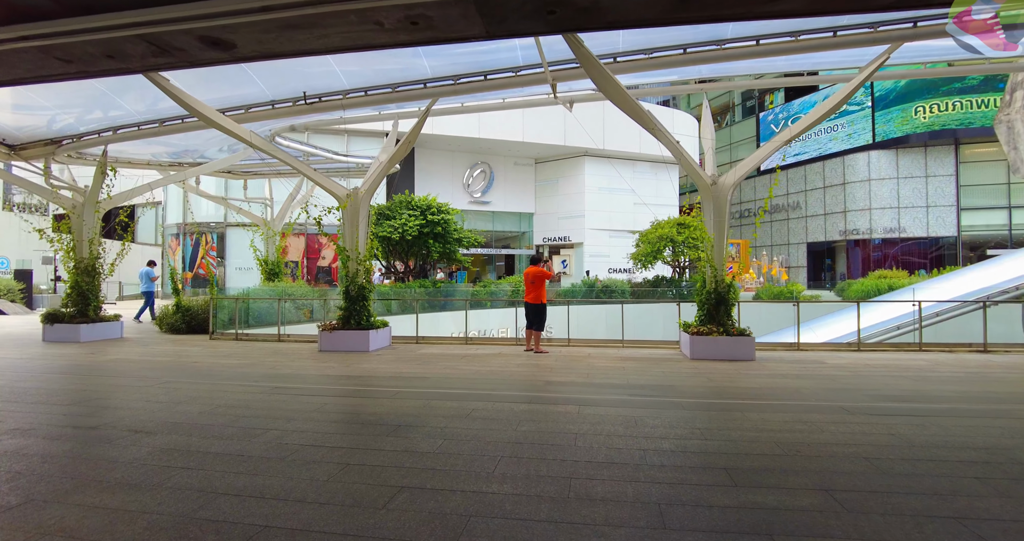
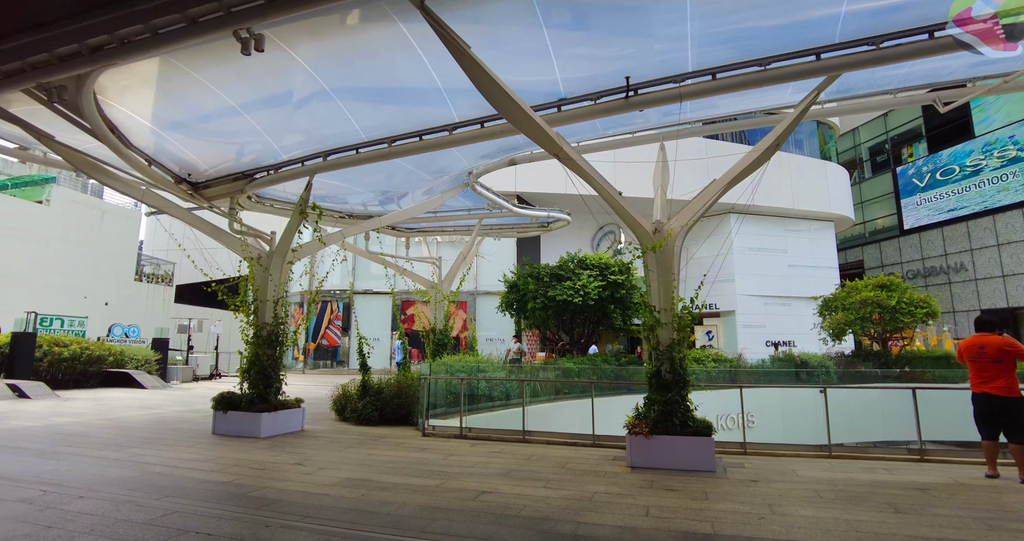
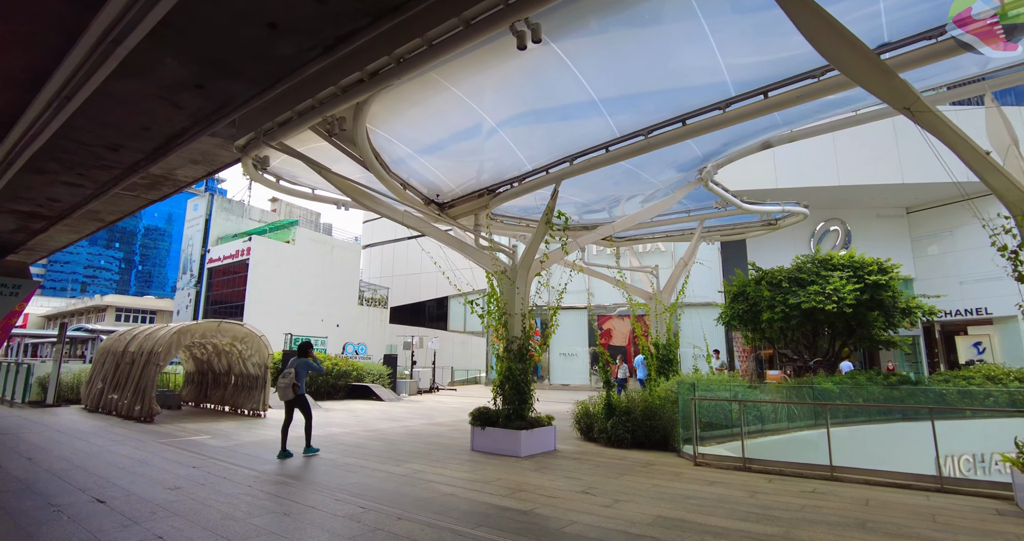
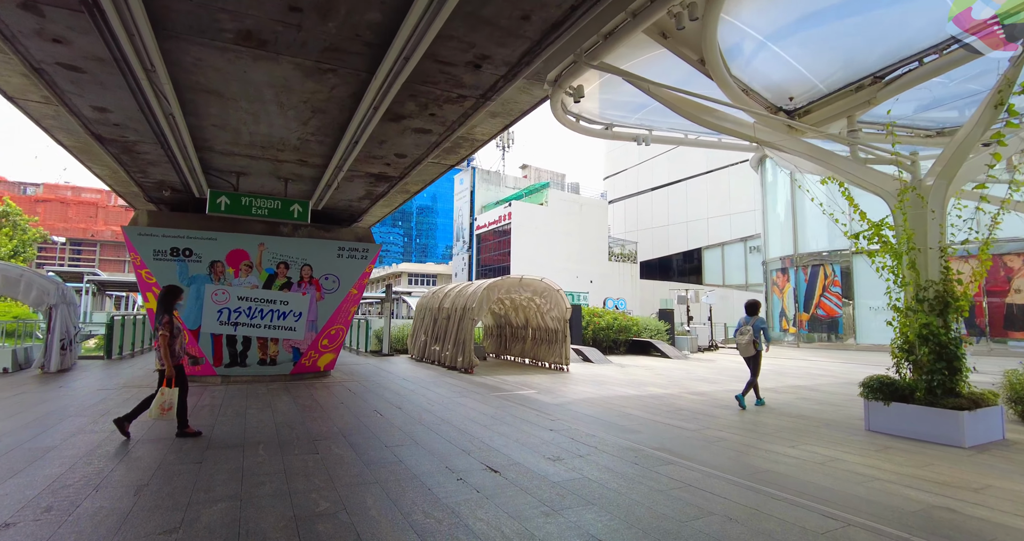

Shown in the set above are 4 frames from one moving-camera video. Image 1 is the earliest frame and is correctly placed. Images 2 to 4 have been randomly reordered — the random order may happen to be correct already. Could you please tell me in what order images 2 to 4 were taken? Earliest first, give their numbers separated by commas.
2, 3, 4
